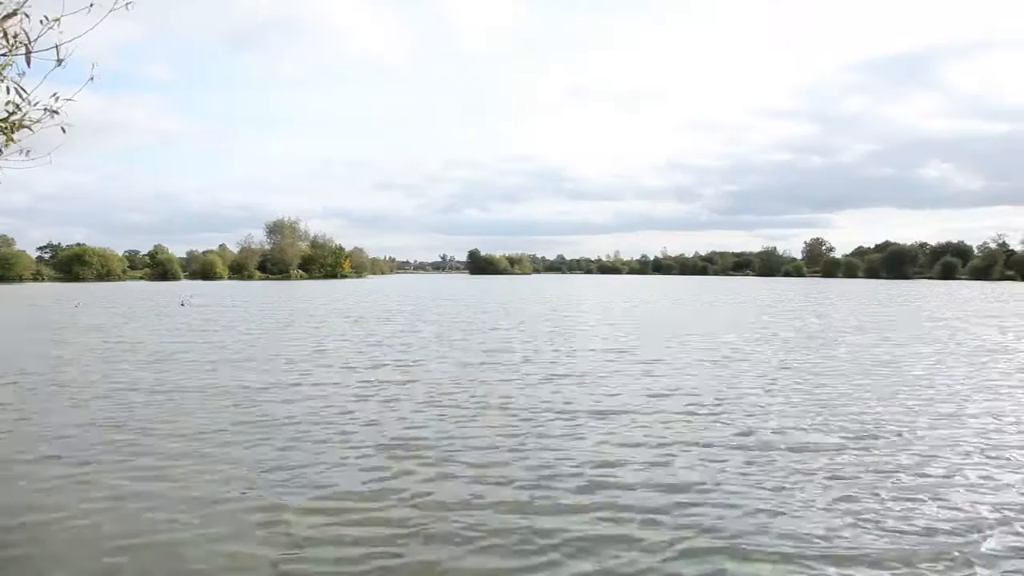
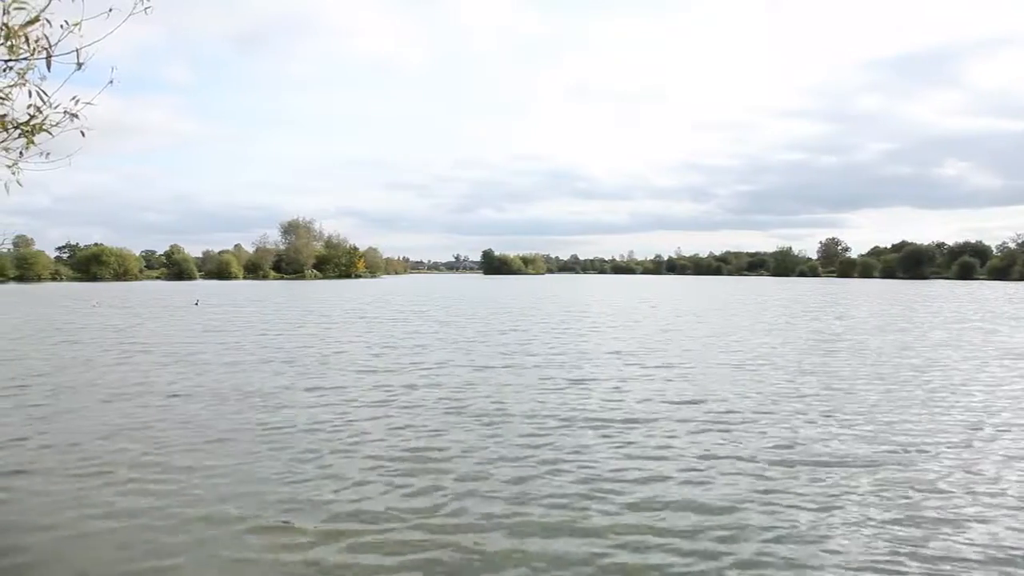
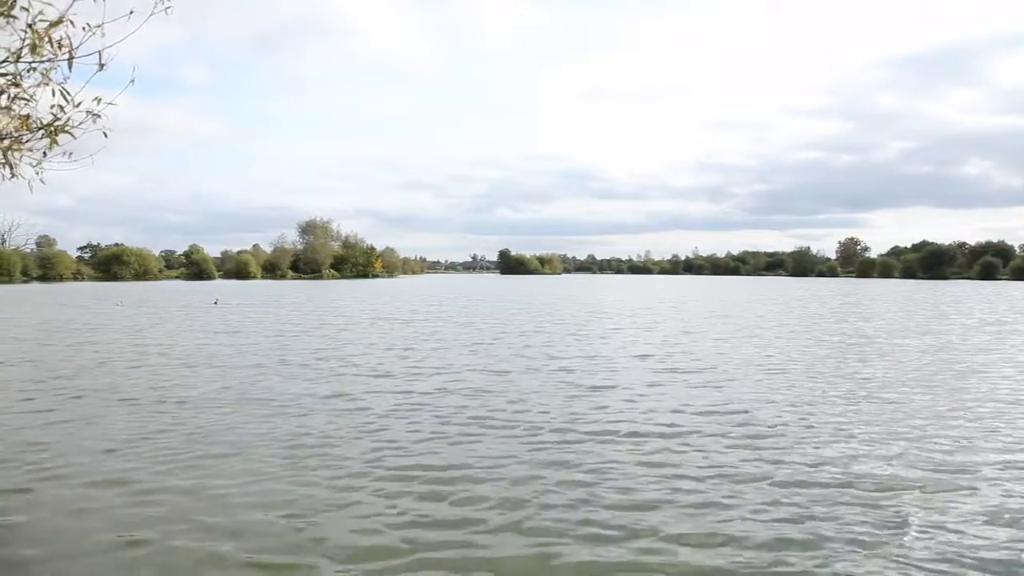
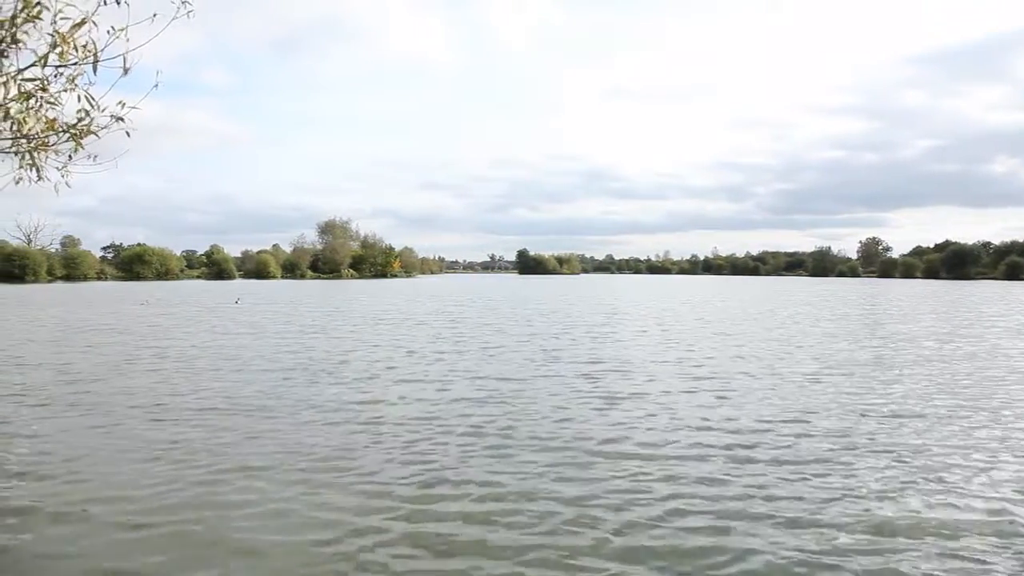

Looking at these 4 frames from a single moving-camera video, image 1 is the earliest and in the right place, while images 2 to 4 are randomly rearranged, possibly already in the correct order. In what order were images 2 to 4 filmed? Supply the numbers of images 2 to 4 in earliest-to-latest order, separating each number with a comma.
2, 3, 4
